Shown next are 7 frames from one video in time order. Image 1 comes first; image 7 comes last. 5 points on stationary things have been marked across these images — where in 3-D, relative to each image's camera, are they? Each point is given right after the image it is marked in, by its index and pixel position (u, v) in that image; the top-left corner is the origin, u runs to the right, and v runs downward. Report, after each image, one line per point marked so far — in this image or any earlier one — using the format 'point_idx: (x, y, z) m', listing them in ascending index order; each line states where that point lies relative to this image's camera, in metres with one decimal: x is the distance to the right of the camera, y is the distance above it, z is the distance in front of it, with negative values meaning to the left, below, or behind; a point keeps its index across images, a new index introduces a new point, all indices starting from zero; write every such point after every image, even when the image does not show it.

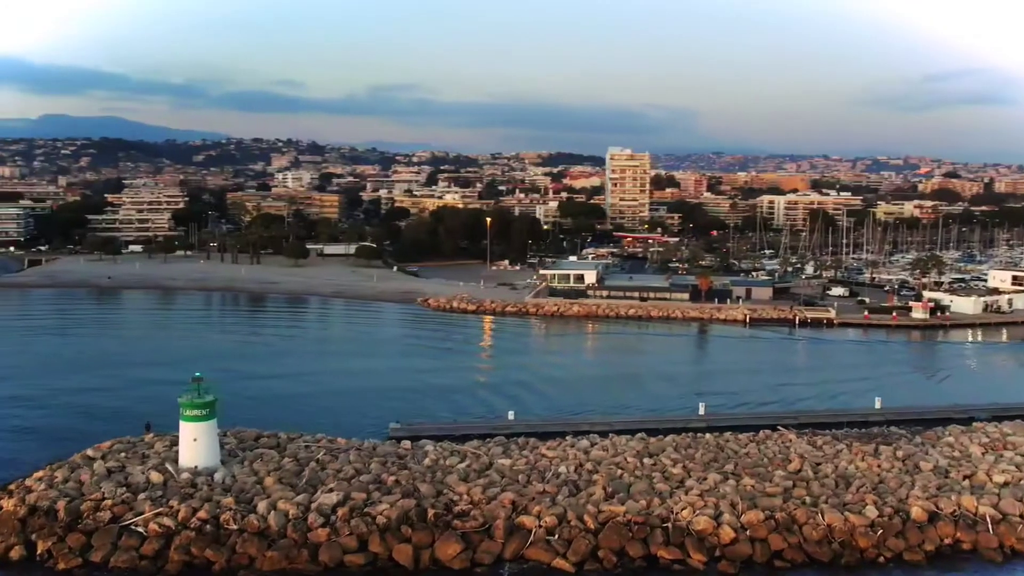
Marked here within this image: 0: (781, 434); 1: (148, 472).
0: (+3.8, -2.1, +14.4) m
1: (-4.7, -2.3, +12.8) m
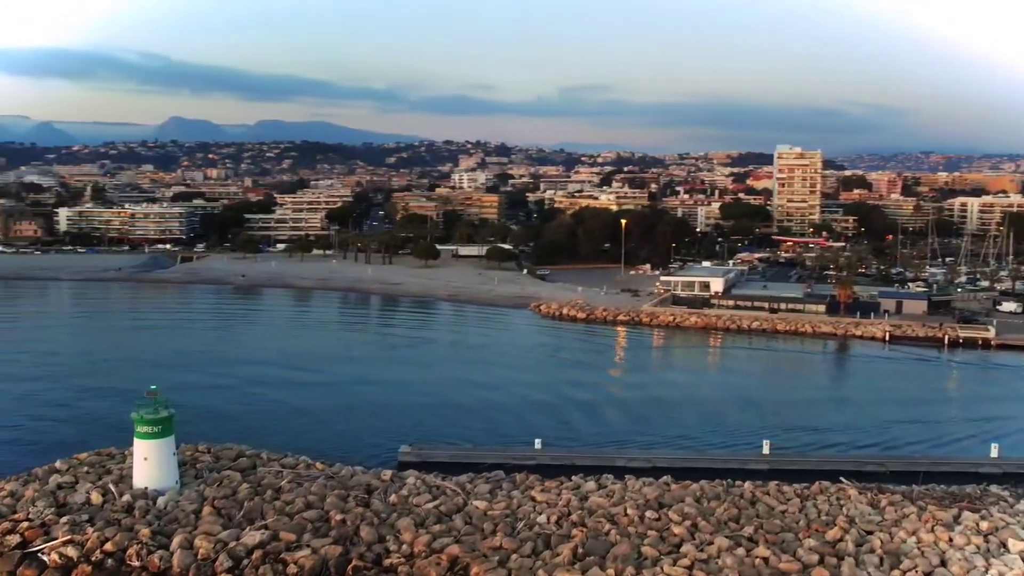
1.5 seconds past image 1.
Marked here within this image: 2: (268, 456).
0: (+3.7, -2.3, +11.5) m
1: (-4.9, -2.4, +11.7) m
2: (-3.2, -2.2, +13.2) m
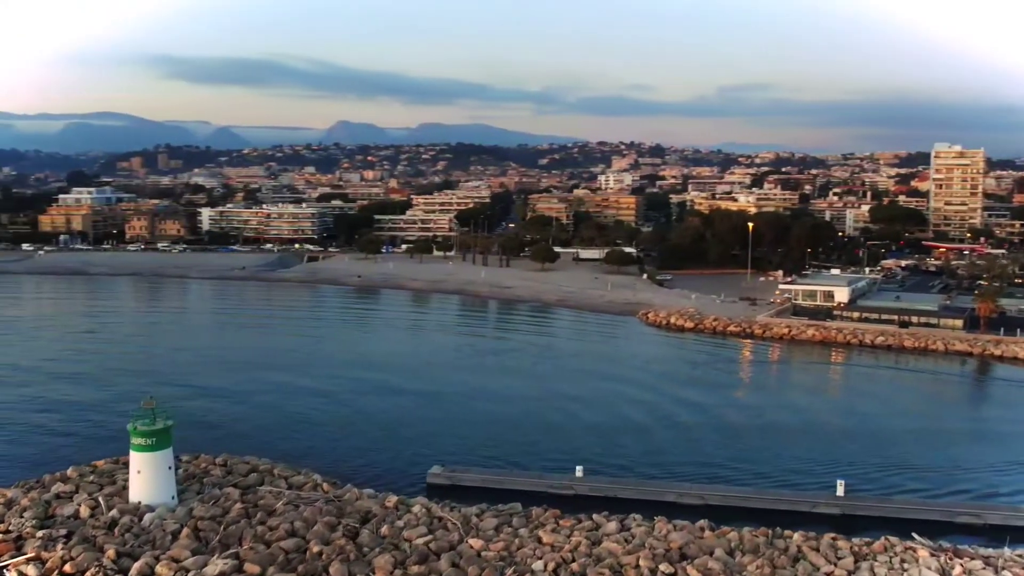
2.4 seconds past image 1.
0: (+3.8, -2.5, +9.6) m
1: (-4.8, -2.4, +11.1) m
2: (-2.8, -2.3, +12.4) m
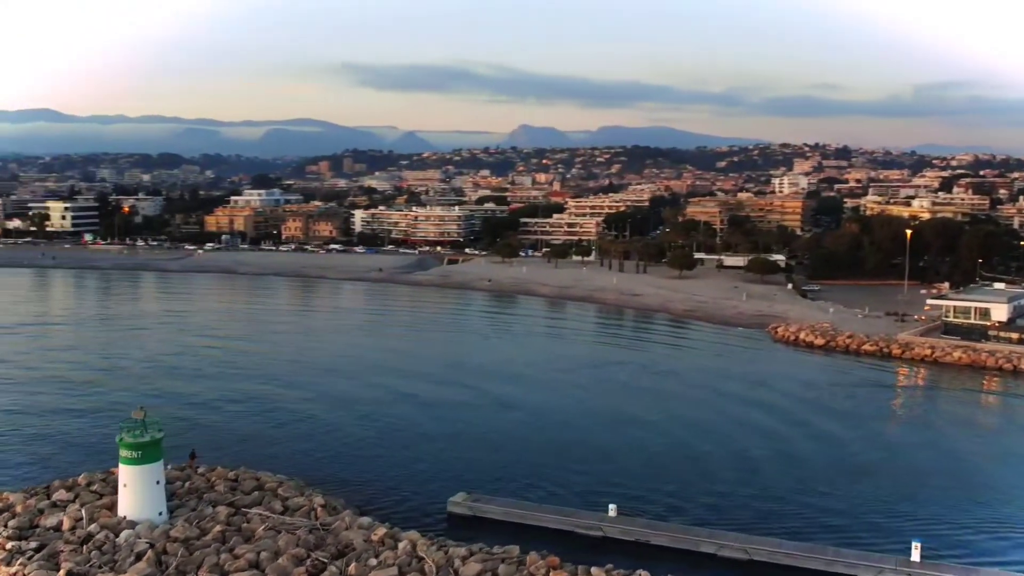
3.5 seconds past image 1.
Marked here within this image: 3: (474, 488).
0: (+3.4, -2.6, +7.6) m
1: (-4.7, -2.4, +10.7) m
2: (-2.5, -2.3, +11.5) m
3: (-0.5, -2.9, +14.1) m
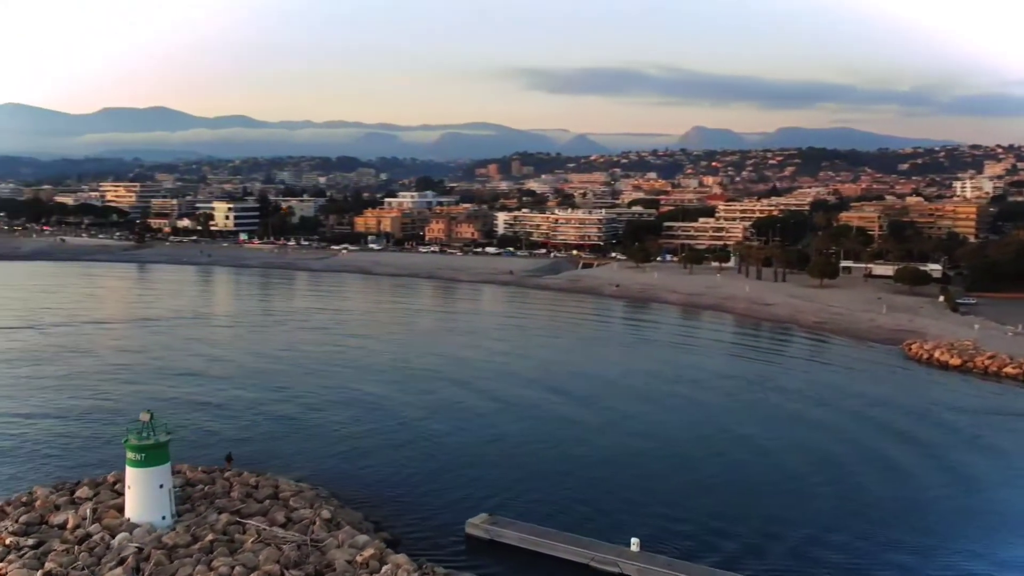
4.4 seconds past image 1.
0: (+2.9, -2.8, +6.2) m
1: (-4.6, -2.4, +10.6) m
2: (-2.3, -2.4, +11.1) m
3: (+0.1, -2.9, +13.3) m
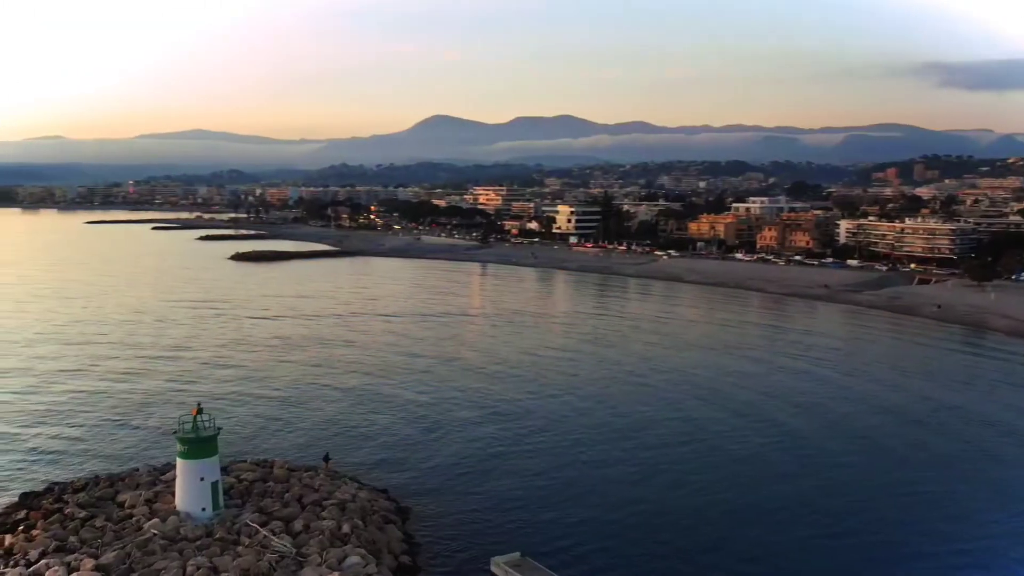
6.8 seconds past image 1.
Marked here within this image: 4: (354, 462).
0: (+1.0, -3.0, +4.3) m
1: (-4.1, -2.3, +11.2) m
2: (-1.8, -2.4, +10.8) m
3: (+1.2, -3.1, +11.9) m
4: (-2.5, -2.8, +16.0) m
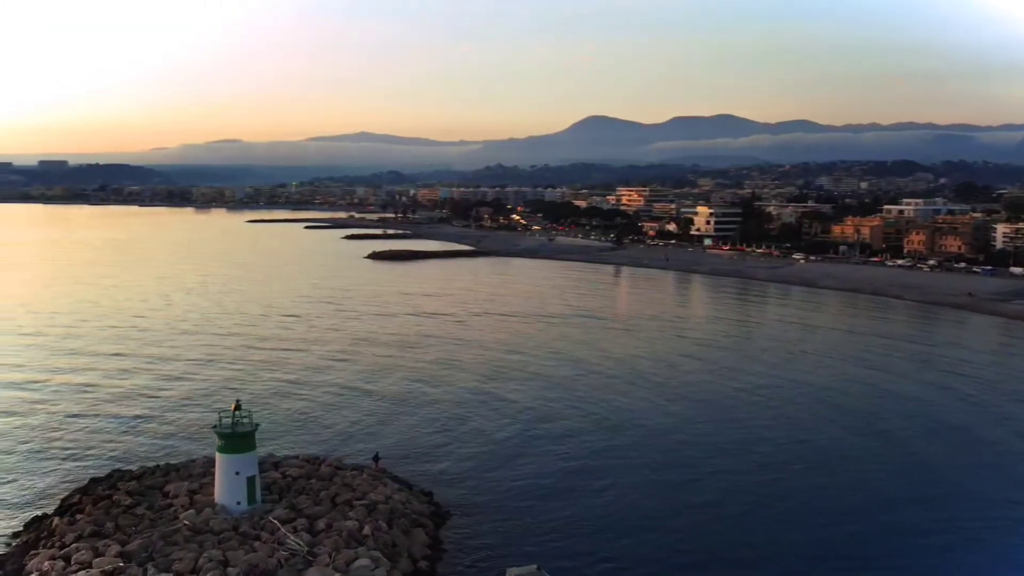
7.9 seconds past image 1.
0: (+0.2, -3.0, +3.9) m
1: (-3.7, -2.3, +11.6) m
2: (-1.5, -2.4, +10.8) m
3: (+1.7, -3.2, +11.5) m
4: (-1.4, -2.8, +16.0) m
